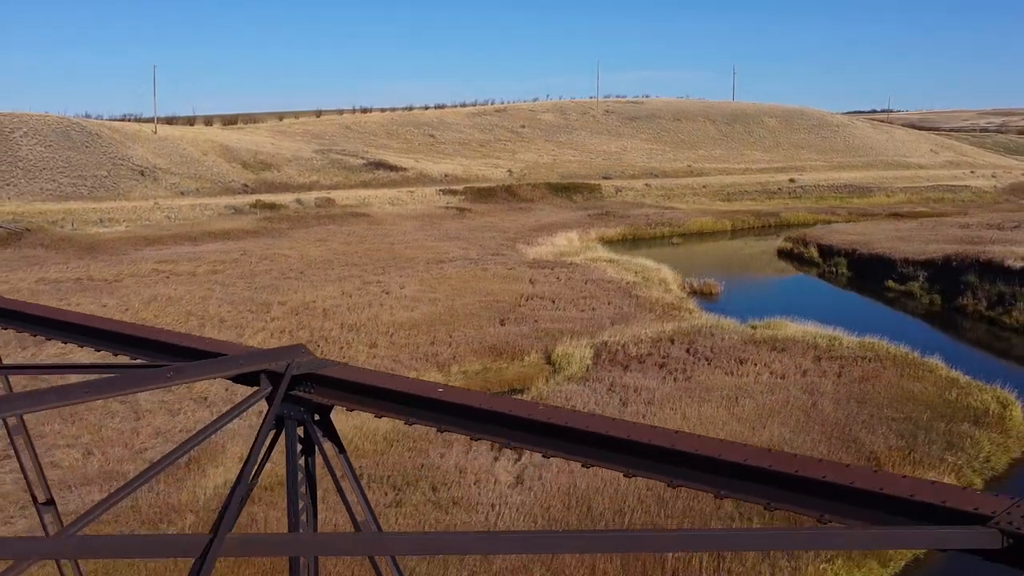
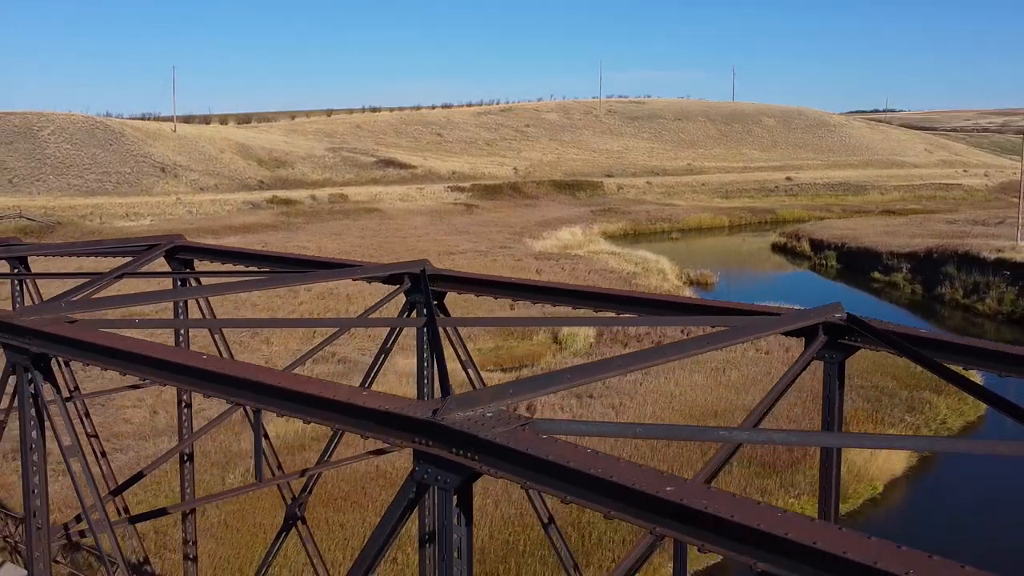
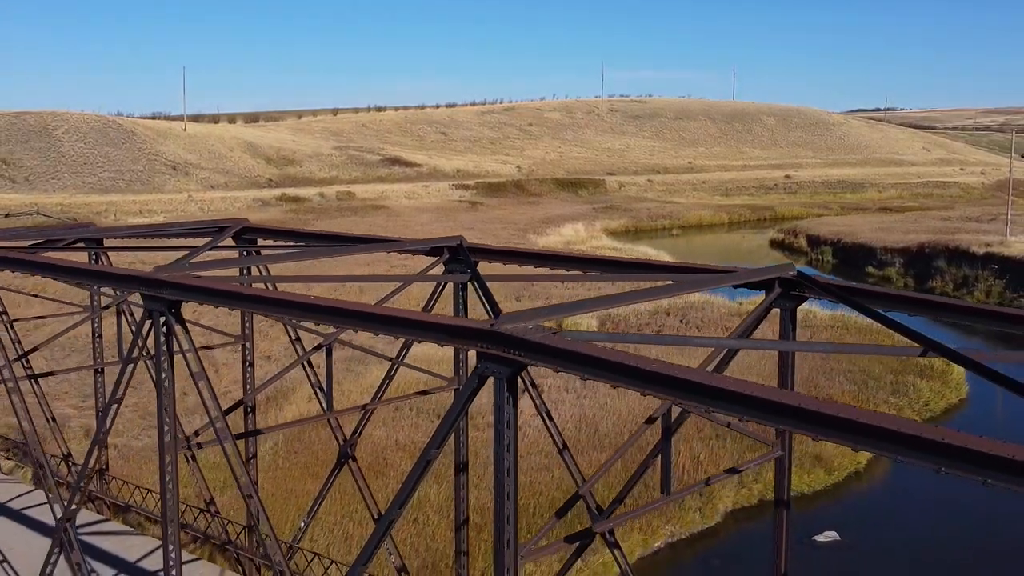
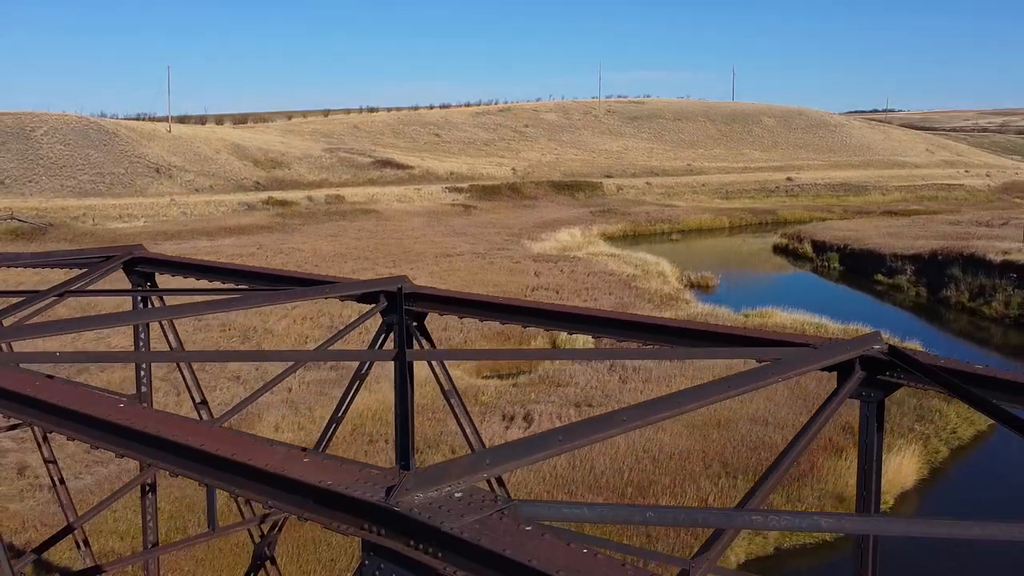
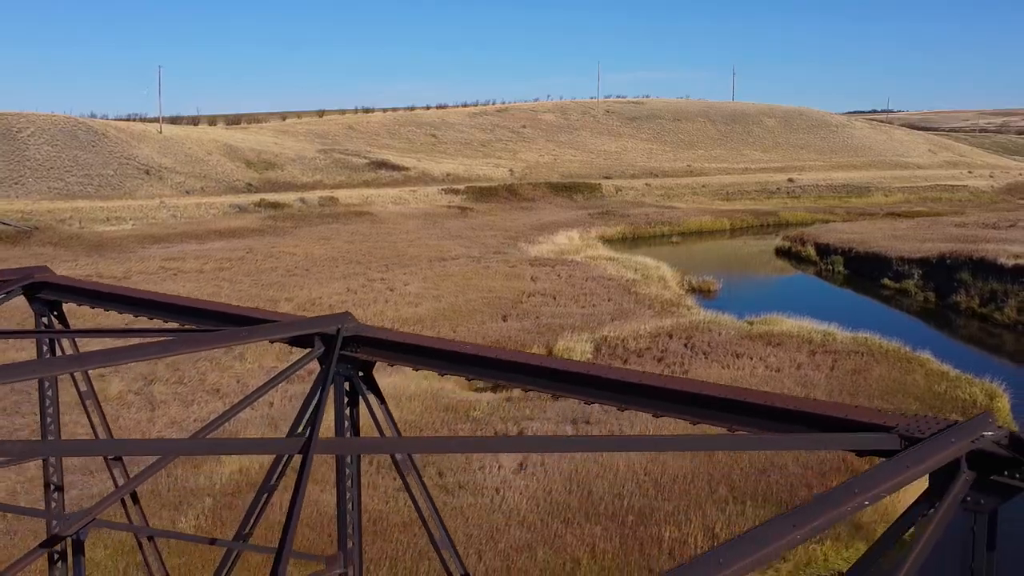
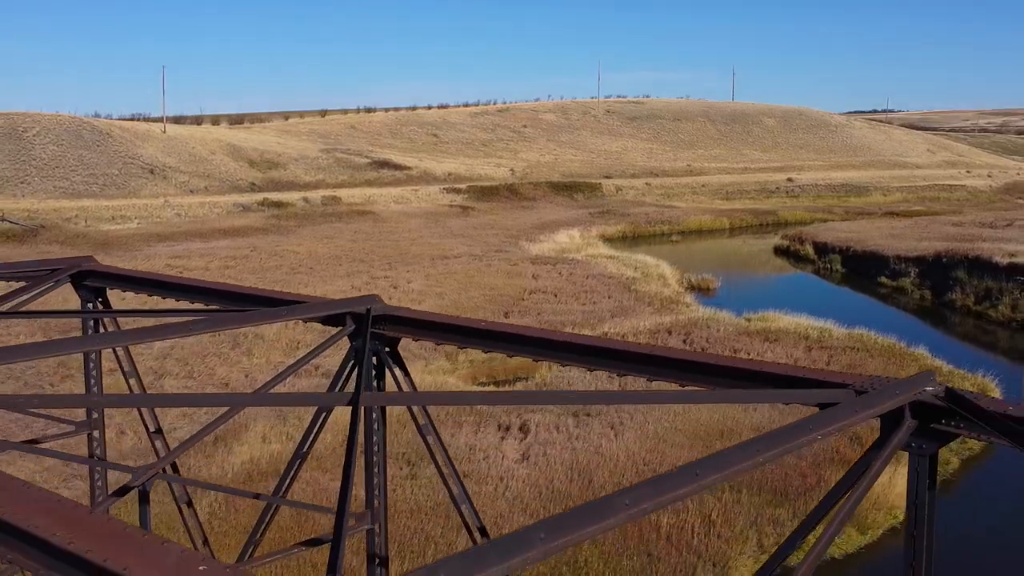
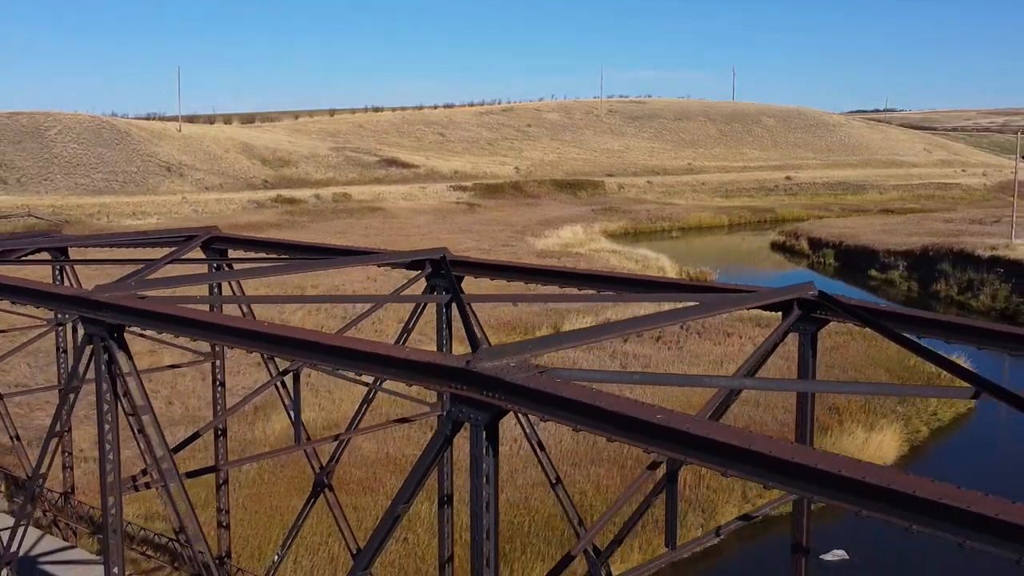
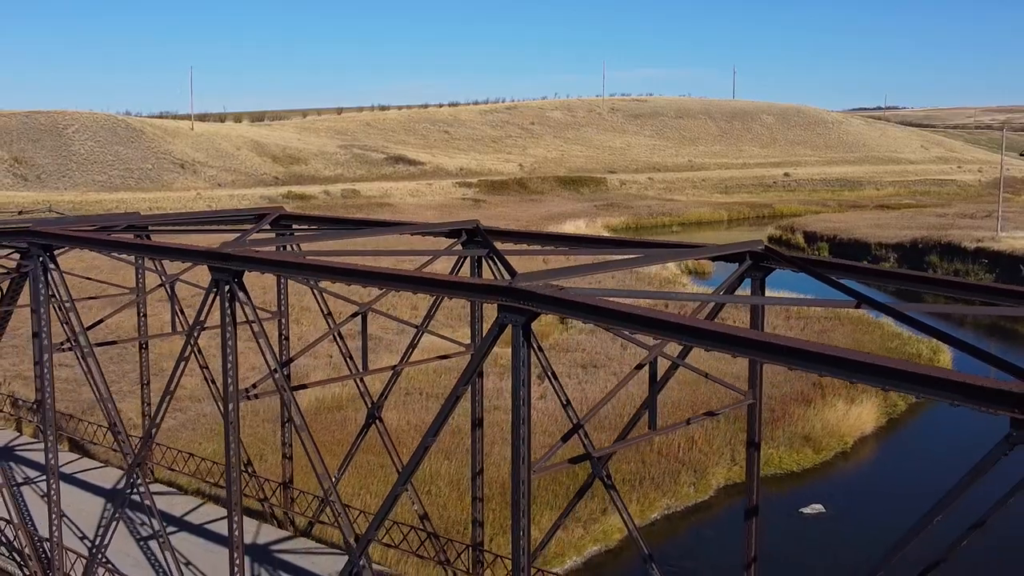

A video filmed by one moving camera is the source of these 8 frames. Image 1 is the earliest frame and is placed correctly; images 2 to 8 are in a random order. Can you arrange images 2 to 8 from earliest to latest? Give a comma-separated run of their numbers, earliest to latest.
5, 6, 4, 2, 7, 3, 8
